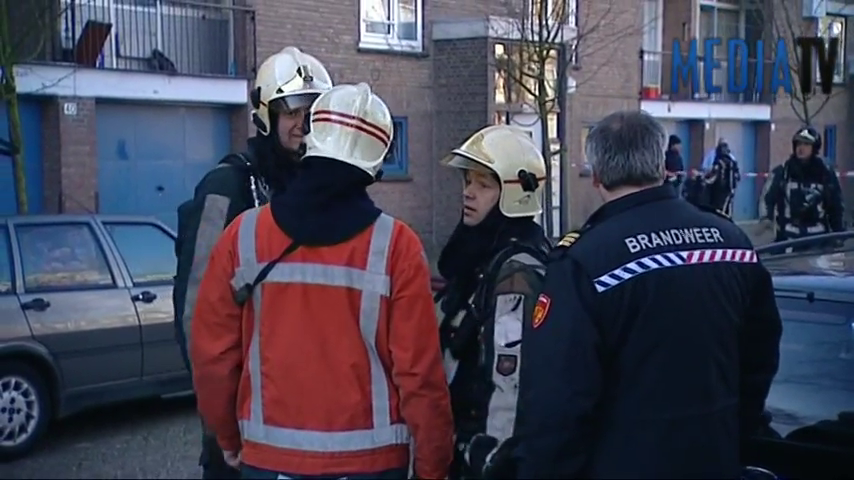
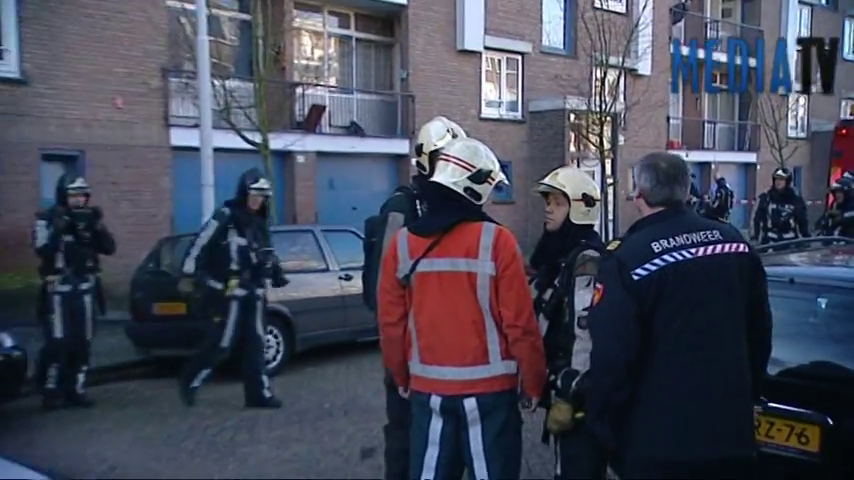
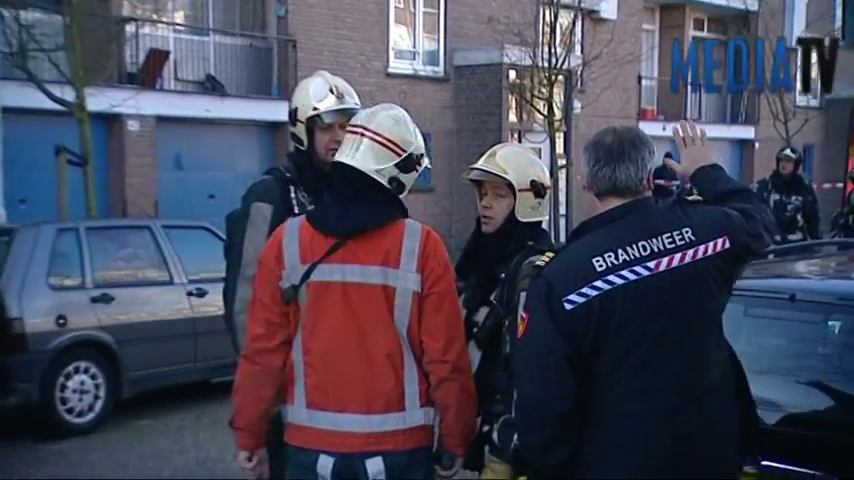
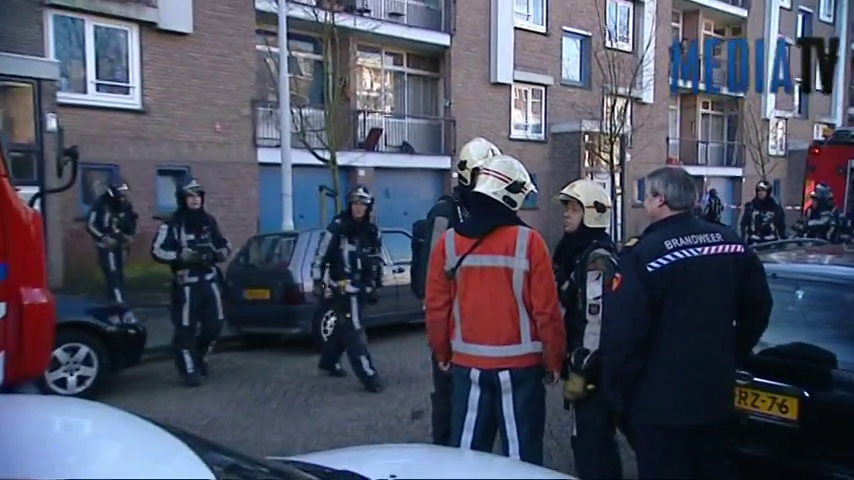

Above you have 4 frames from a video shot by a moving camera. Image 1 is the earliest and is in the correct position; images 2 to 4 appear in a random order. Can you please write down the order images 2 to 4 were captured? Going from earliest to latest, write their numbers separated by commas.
3, 2, 4
